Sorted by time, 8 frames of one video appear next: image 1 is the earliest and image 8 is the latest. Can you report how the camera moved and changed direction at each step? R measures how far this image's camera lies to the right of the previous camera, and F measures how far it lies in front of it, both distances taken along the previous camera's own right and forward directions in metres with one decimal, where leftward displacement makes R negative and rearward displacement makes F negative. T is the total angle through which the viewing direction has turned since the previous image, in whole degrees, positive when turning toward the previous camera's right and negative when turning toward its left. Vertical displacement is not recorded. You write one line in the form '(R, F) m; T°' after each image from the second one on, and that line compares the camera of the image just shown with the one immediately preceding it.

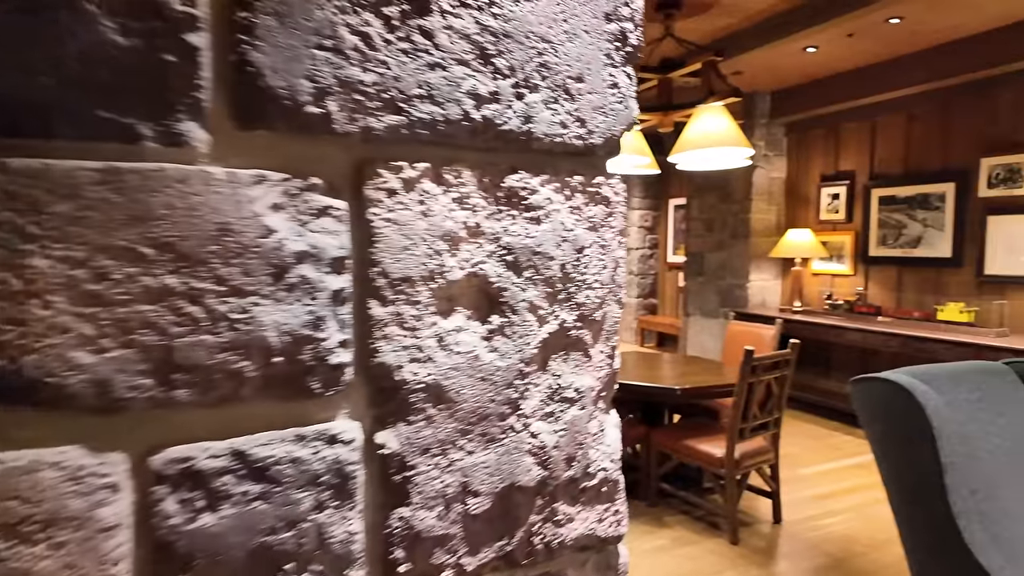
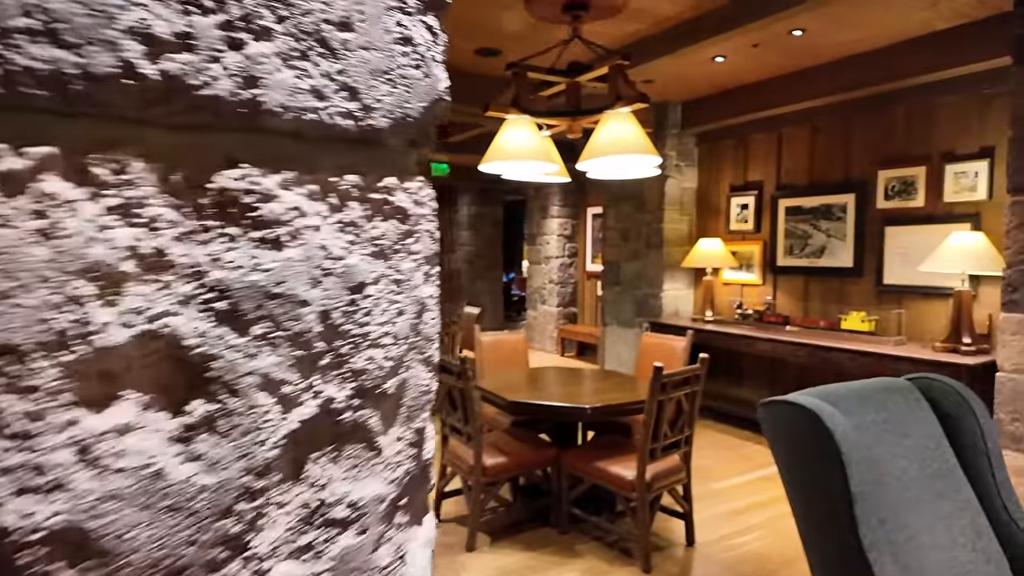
(+0.1, +0.2) m; +7°
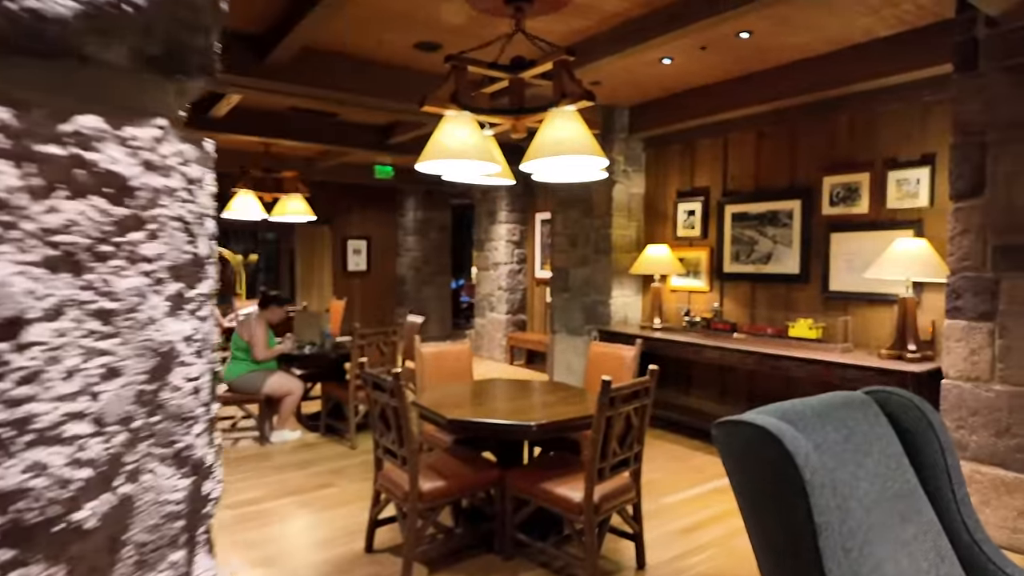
(+0.1, +0.2) m; +5°
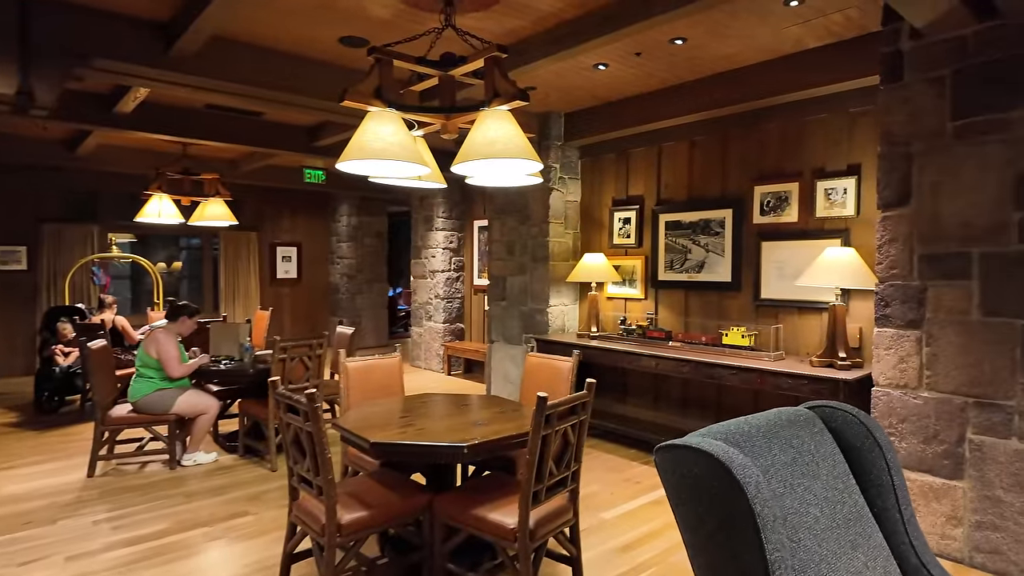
(0.0, +0.2) m; +6°
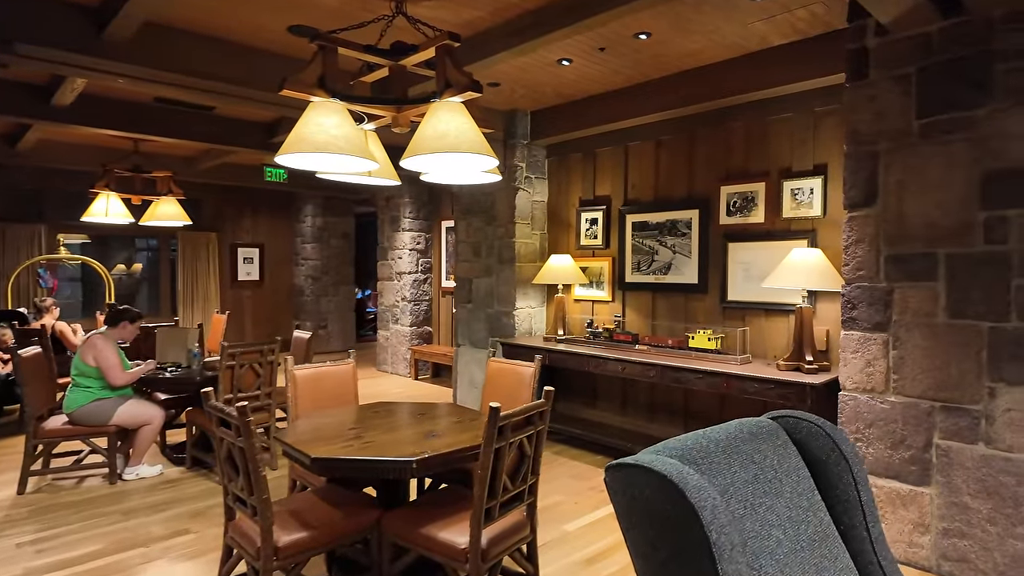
(+0.1, +0.1) m; +2°
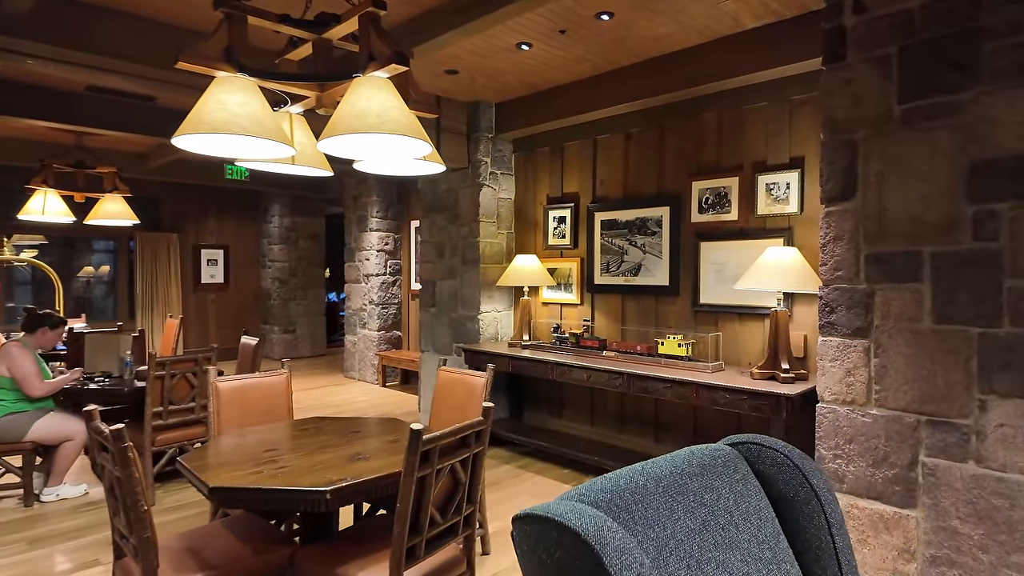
(+0.2, +0.3) m; +1°
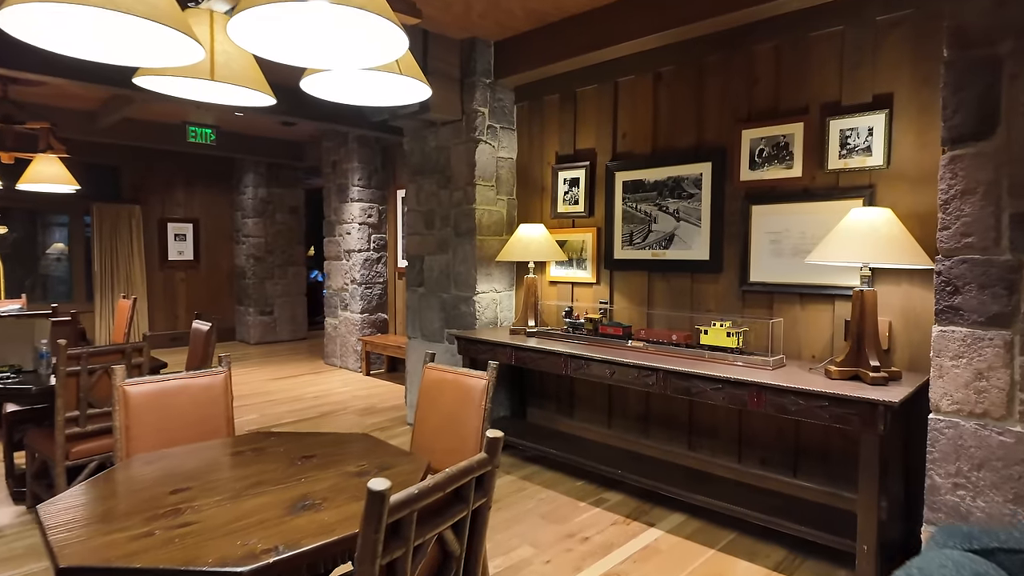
(-0.1, +0.7) m; +1°
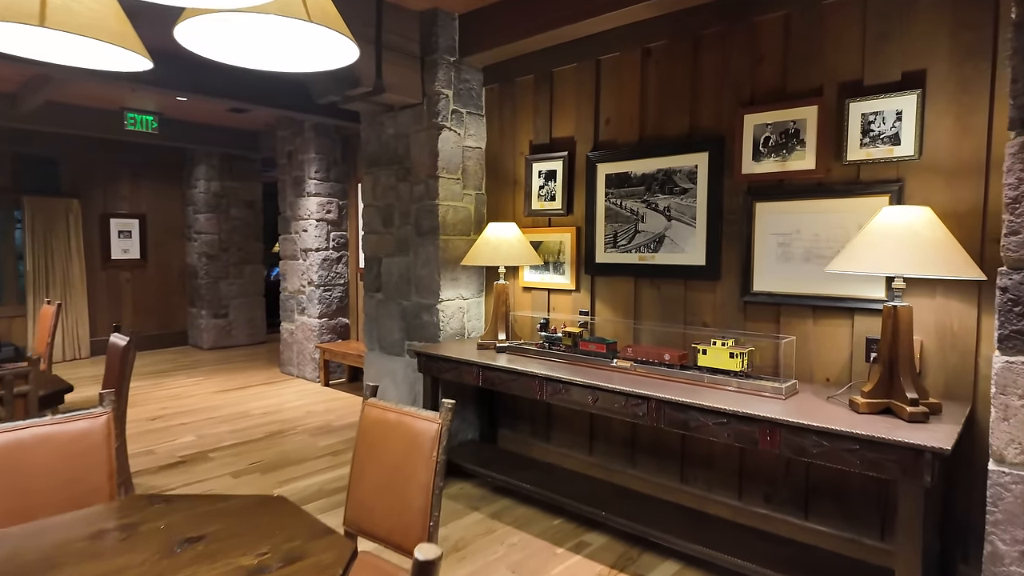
(+0.1, +0.4) m; +2°
